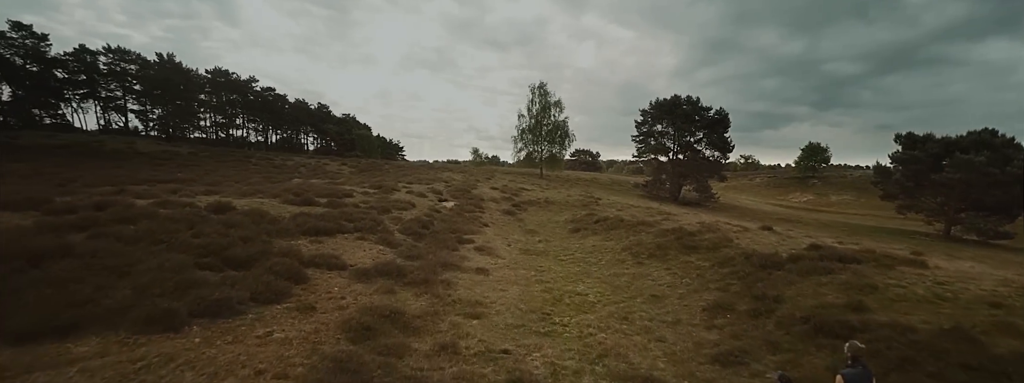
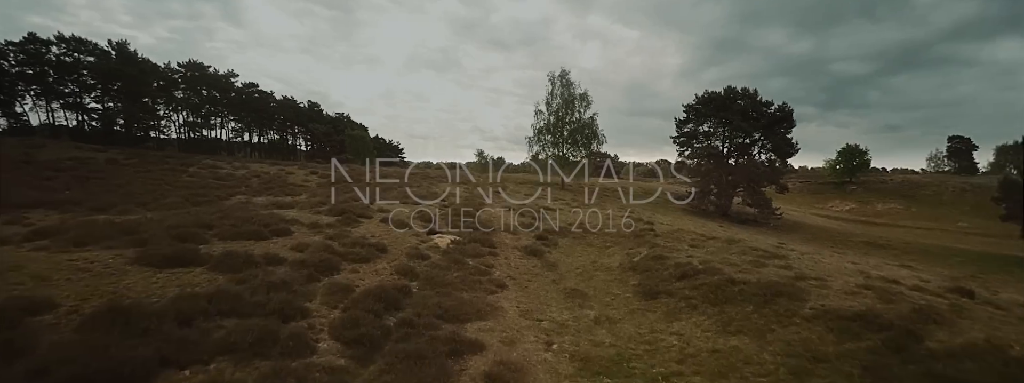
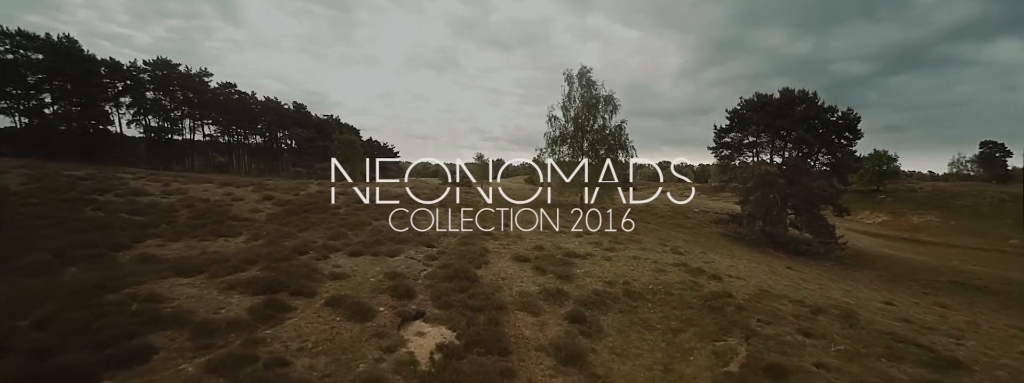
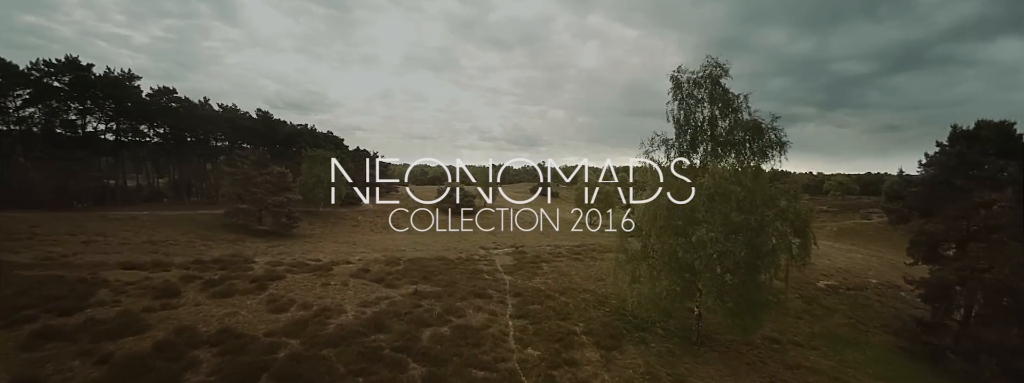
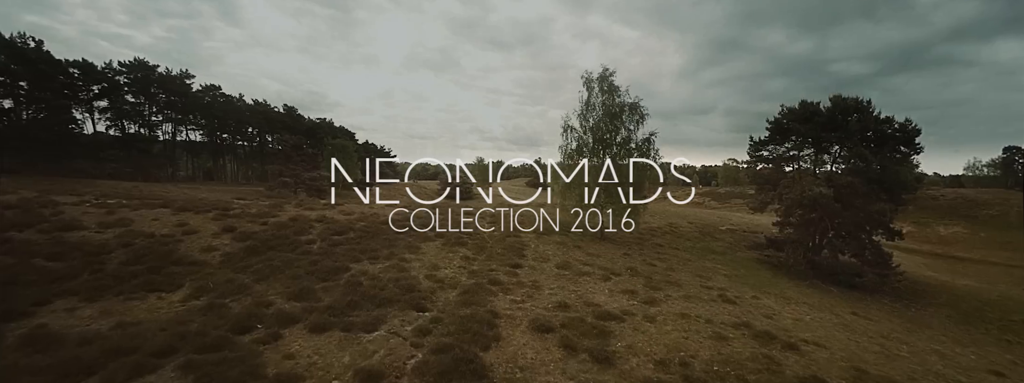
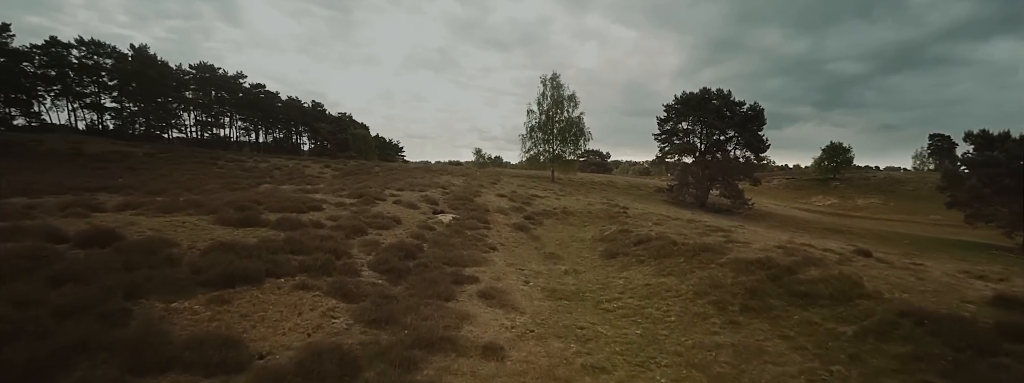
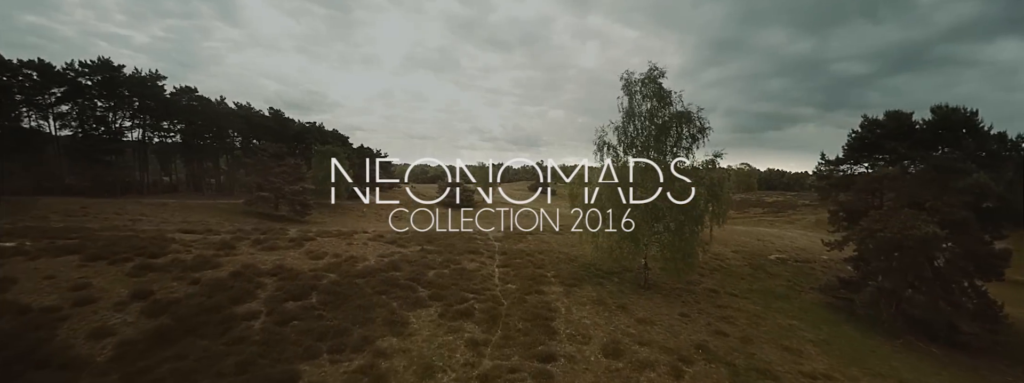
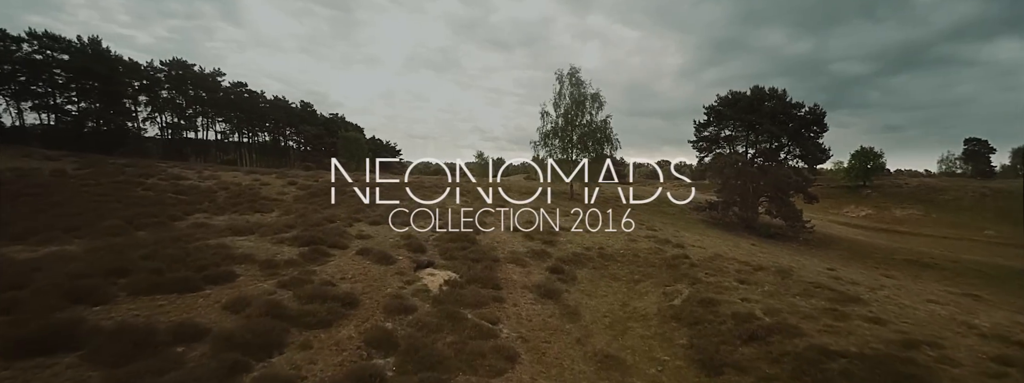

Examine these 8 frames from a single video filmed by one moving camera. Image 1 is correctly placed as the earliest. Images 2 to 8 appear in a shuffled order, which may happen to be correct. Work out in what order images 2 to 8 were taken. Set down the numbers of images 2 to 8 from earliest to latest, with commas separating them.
6, 2, 8, 3, 5, 7, 4
